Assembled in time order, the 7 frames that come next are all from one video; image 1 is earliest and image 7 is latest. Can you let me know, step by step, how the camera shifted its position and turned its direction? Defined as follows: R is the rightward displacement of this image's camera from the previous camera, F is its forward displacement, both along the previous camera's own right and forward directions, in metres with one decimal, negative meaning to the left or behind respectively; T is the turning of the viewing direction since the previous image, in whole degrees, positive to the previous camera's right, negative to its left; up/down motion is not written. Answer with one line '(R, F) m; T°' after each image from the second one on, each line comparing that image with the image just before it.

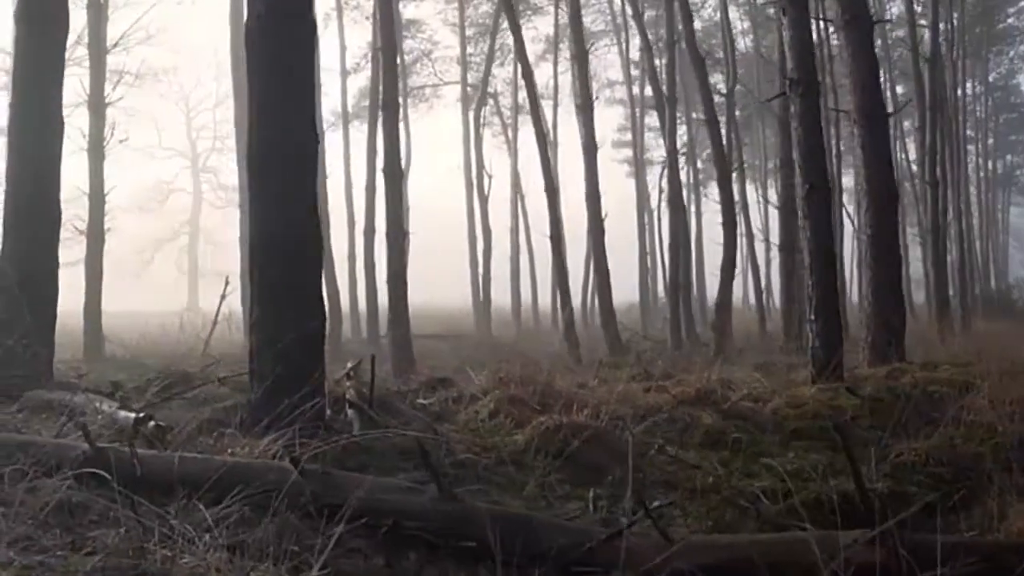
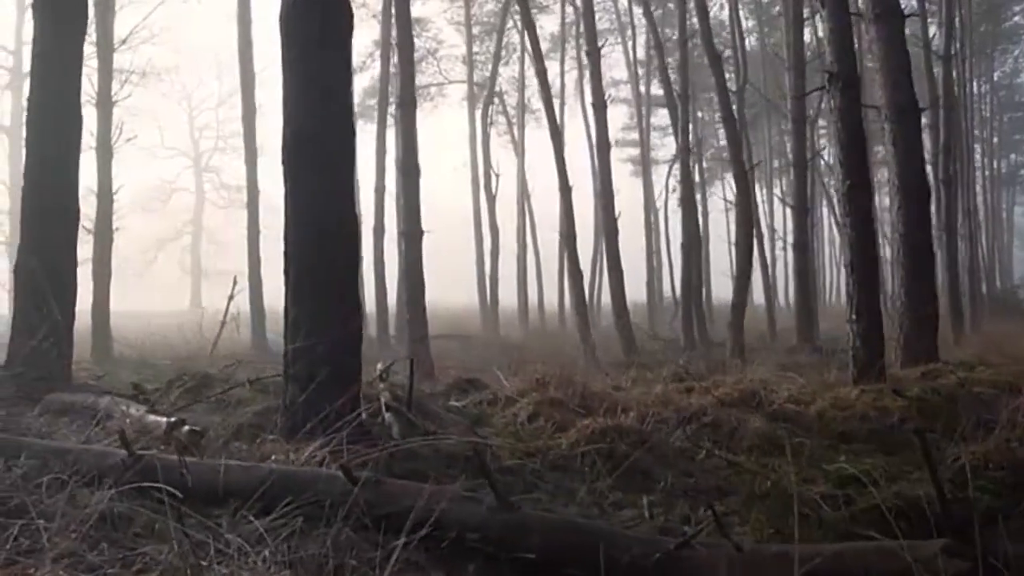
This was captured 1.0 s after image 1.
(-0.3, +0.3) m; 0°
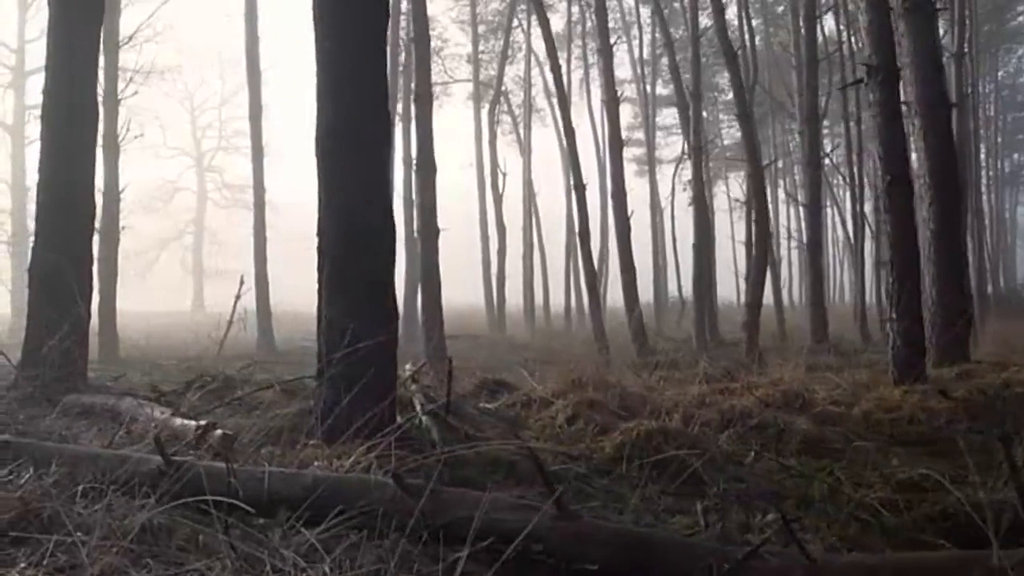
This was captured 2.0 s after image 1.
(-0.3, +0.3) m; 0°
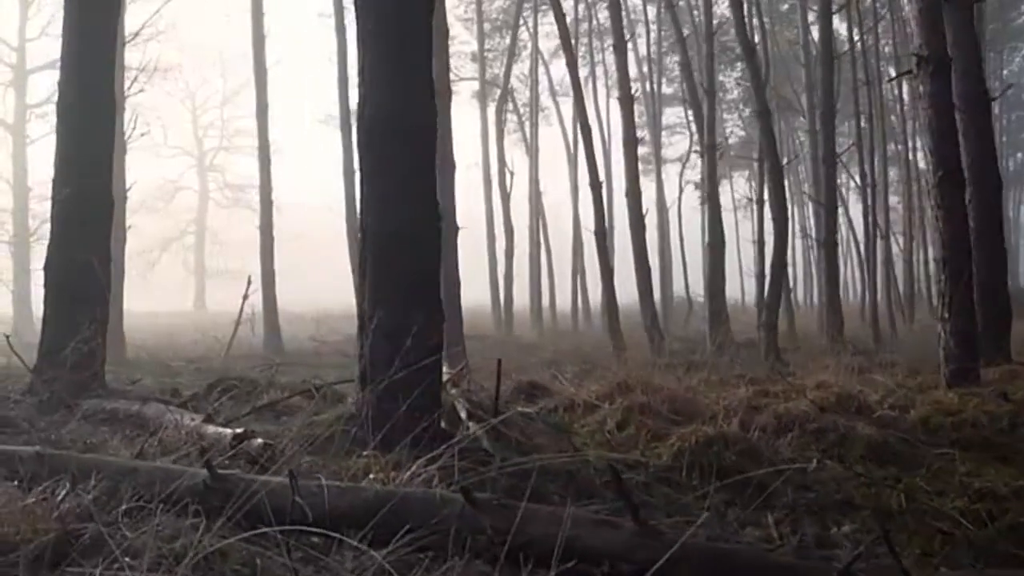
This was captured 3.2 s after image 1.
(-0.3, +0.4) m; 0°
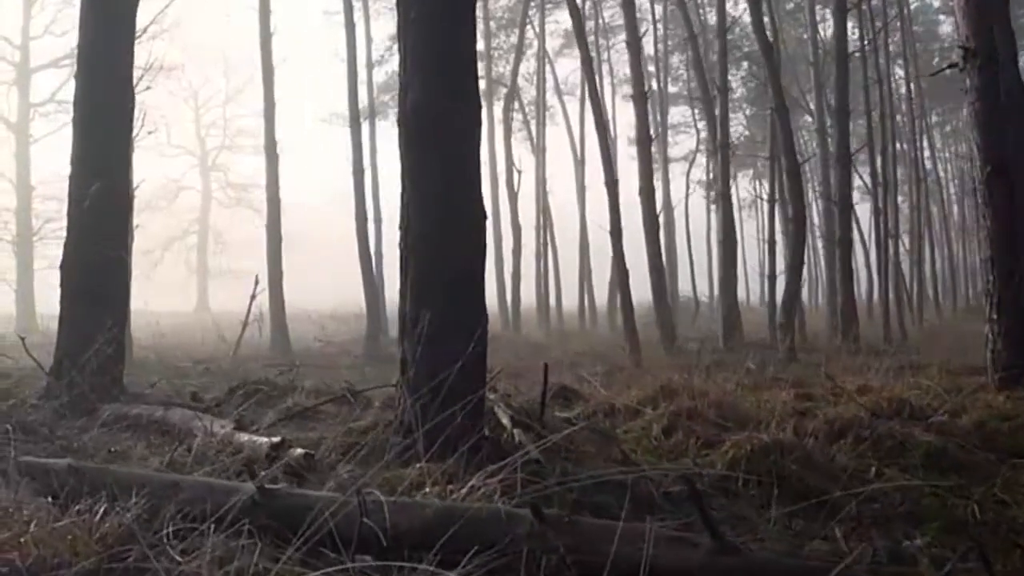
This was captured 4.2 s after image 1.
(-0.3, +0.3) m; 0°
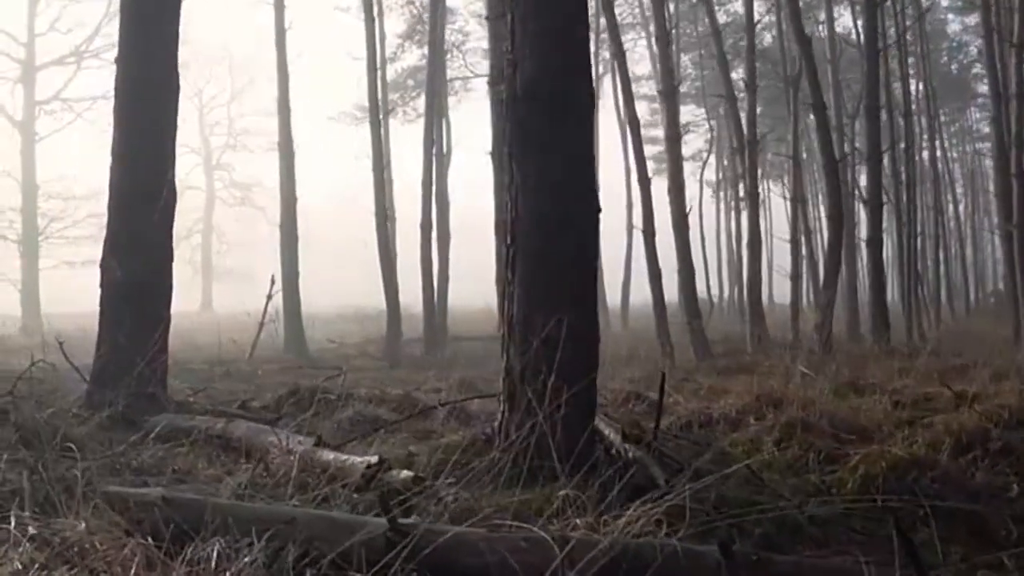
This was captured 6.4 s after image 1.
(-0.6, +0.6) m; 0°
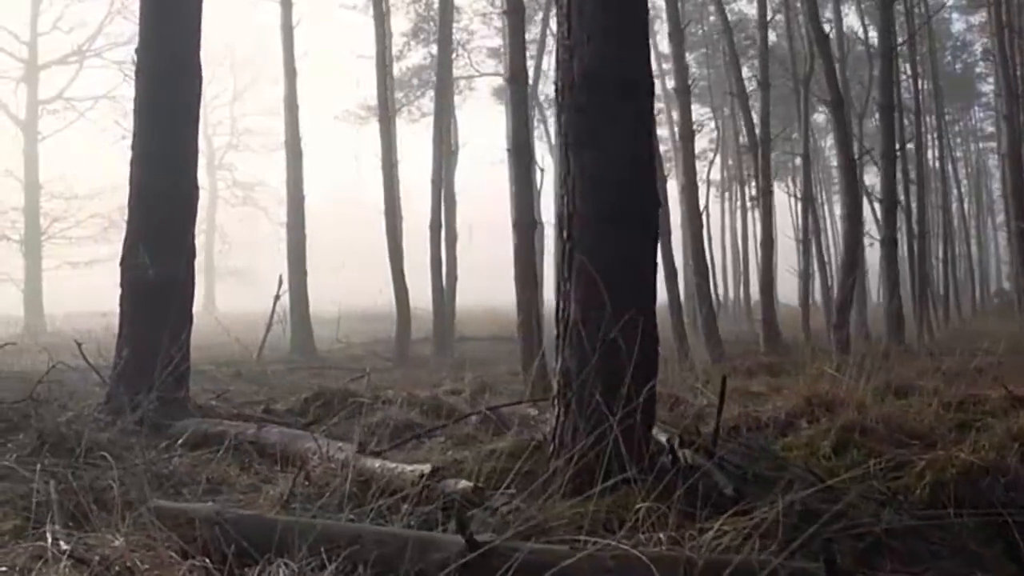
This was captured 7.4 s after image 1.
(-0.3, +0.3) m; 0°
